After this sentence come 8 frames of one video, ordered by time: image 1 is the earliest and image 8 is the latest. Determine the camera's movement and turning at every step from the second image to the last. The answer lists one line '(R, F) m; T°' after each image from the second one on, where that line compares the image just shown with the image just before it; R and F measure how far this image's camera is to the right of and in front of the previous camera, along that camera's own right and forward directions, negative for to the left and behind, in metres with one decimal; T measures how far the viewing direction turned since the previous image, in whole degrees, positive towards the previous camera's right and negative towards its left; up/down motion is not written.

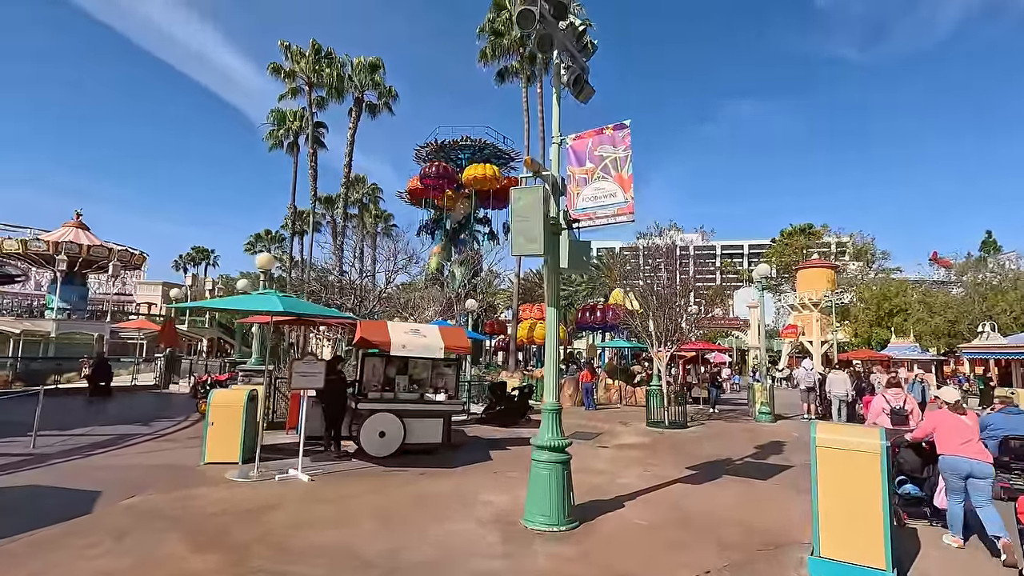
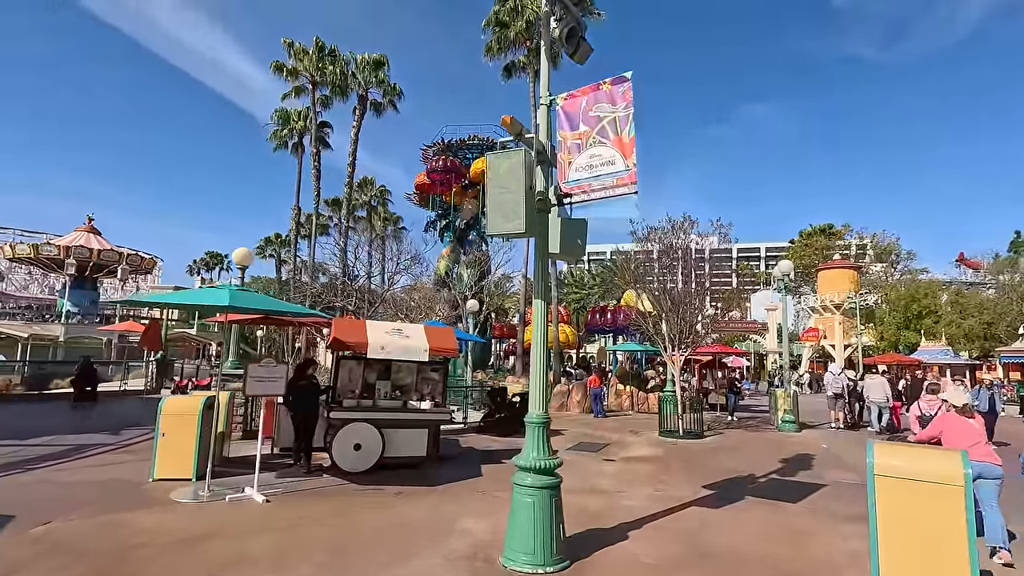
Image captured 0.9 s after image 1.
(+0.4, +1.1) m; -1°
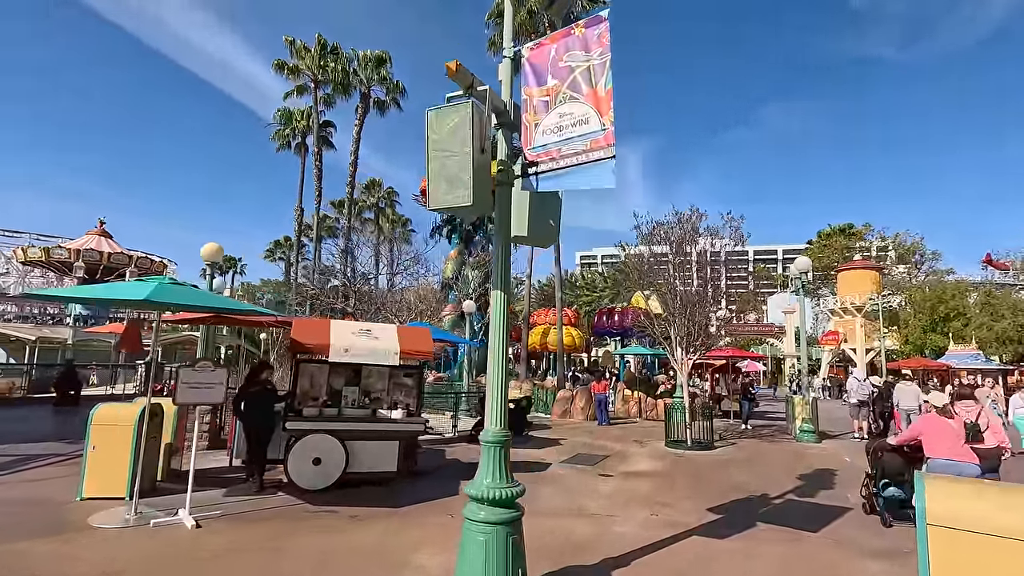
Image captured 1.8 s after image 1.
(+0.5, +1.0) m; -2°
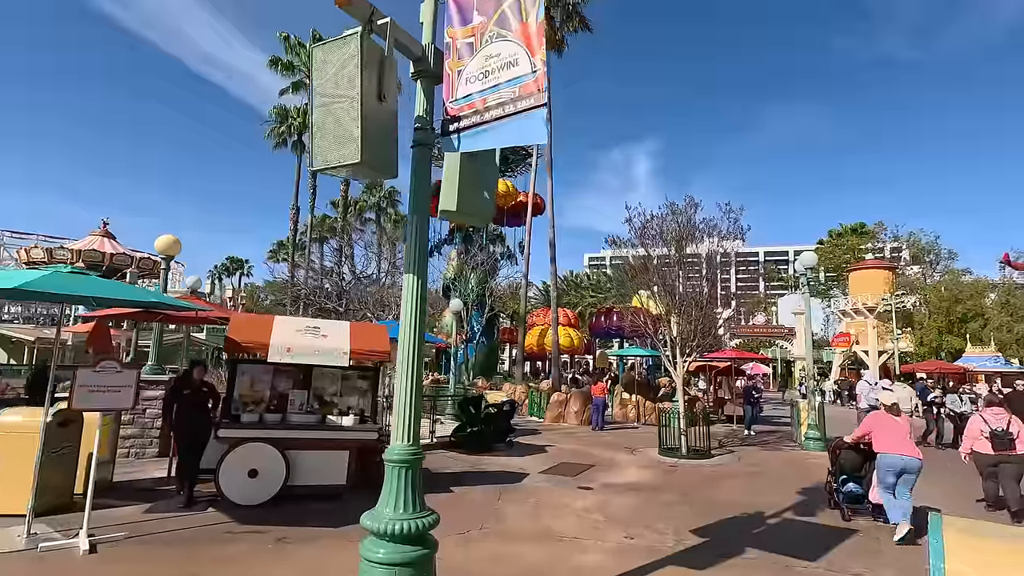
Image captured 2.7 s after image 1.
(+0.6, +0.8) m; -1°
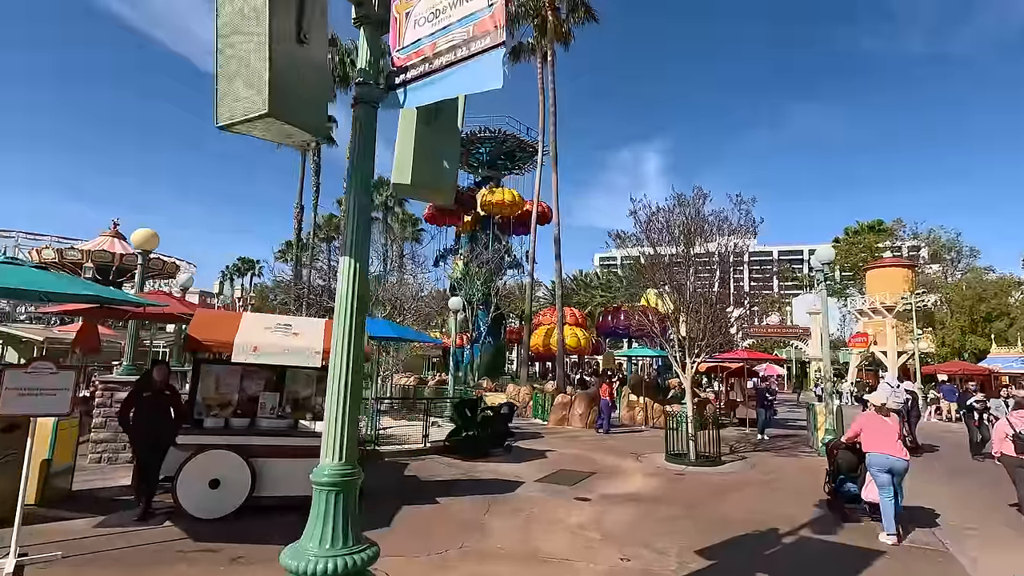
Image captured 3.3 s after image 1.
(+0.3, +0.6) m; -1°
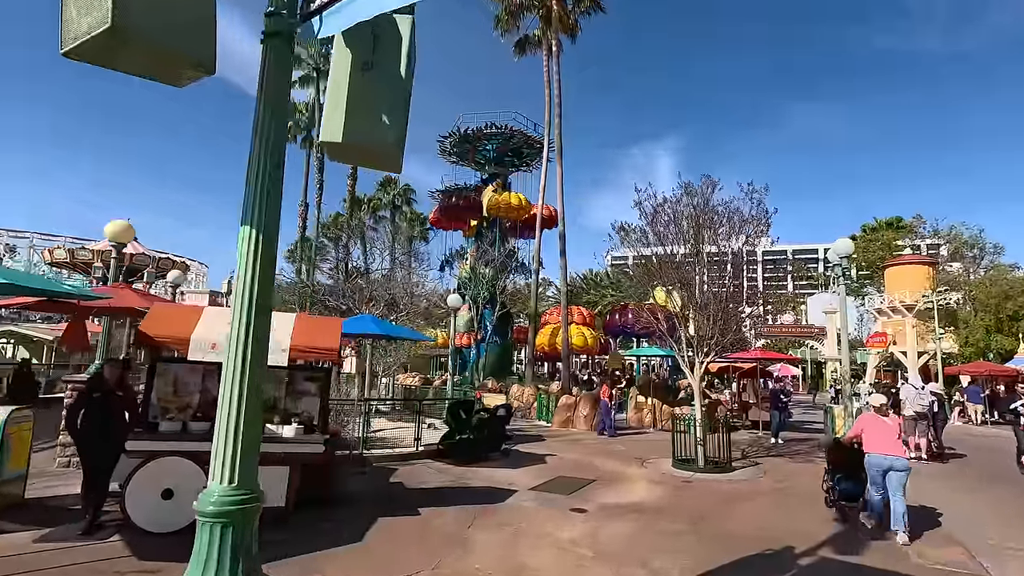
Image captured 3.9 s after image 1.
(+0.3, +0.6) m; -1°
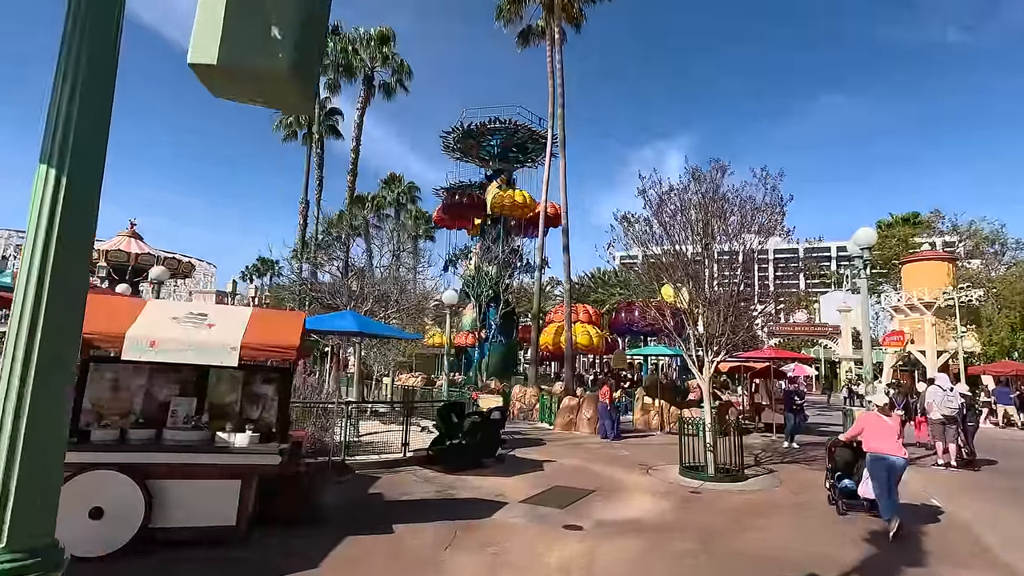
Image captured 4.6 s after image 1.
(+0.3, +0.7) m; -1°
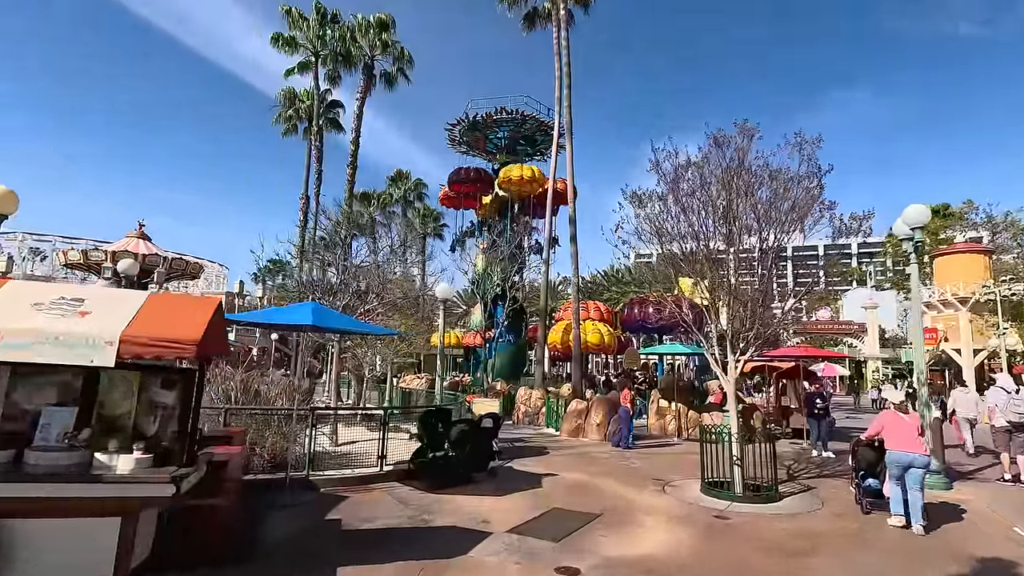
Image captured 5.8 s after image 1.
(+0.4, +1.4) m; -2°
